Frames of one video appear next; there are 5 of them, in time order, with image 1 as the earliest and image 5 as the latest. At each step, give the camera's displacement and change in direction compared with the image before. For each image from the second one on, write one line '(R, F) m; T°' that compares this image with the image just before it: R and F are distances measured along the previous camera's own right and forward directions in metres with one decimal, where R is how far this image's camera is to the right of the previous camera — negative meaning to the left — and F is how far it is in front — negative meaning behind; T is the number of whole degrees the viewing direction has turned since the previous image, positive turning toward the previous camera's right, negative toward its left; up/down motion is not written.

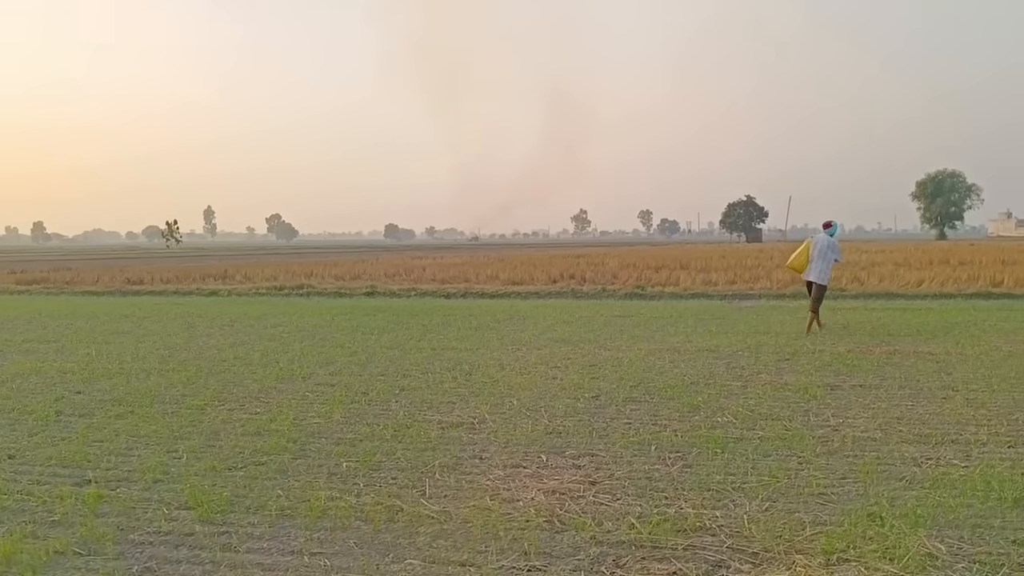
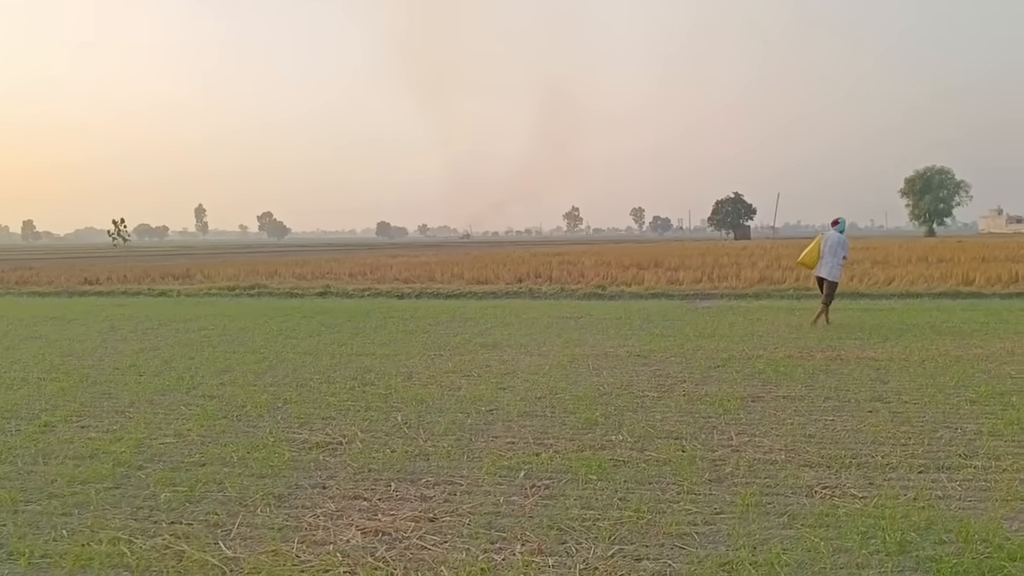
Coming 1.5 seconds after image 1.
(+0.8, +0.6) m; 0°
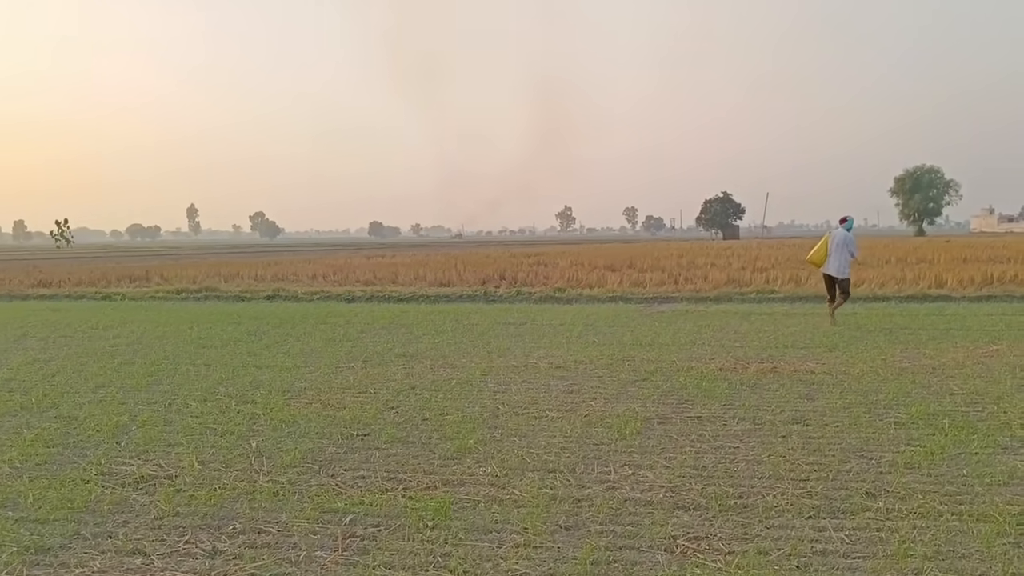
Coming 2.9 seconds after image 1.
(+0.8, +0.6) m; 0°
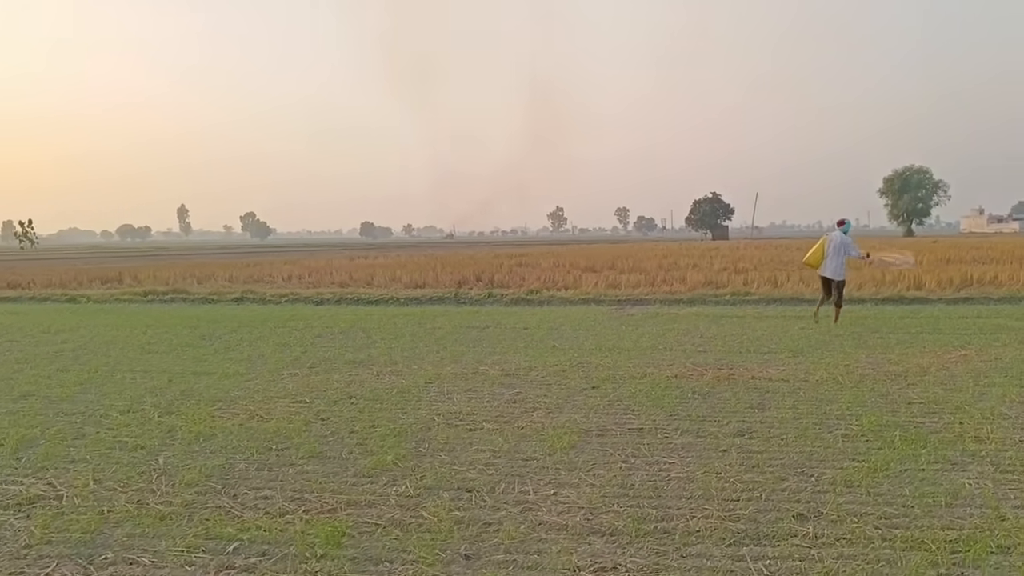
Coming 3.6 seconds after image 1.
(+0.4, +0.3) m; 0°
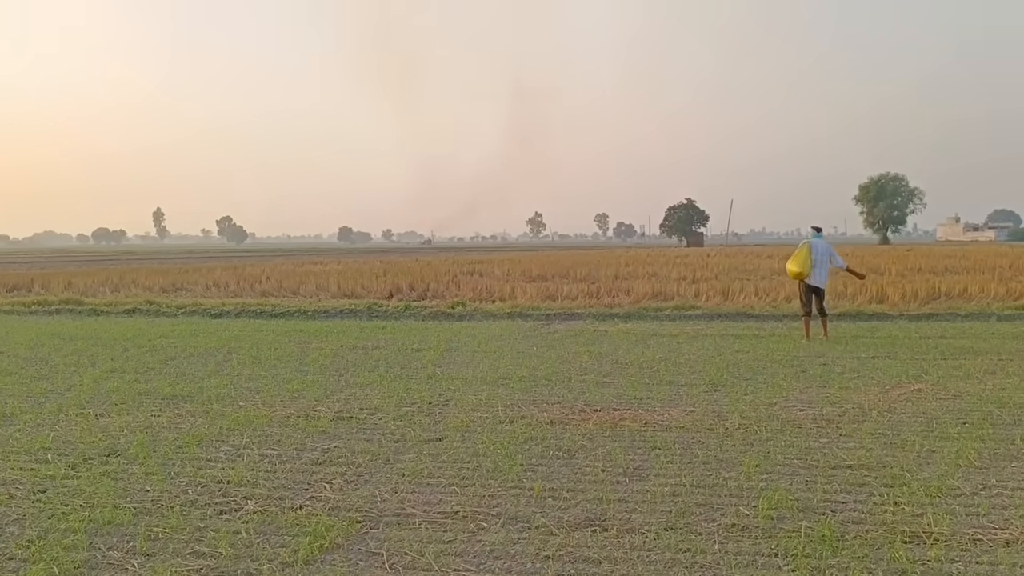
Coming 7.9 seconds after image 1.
(+1.0, +1.5) m; +1°
